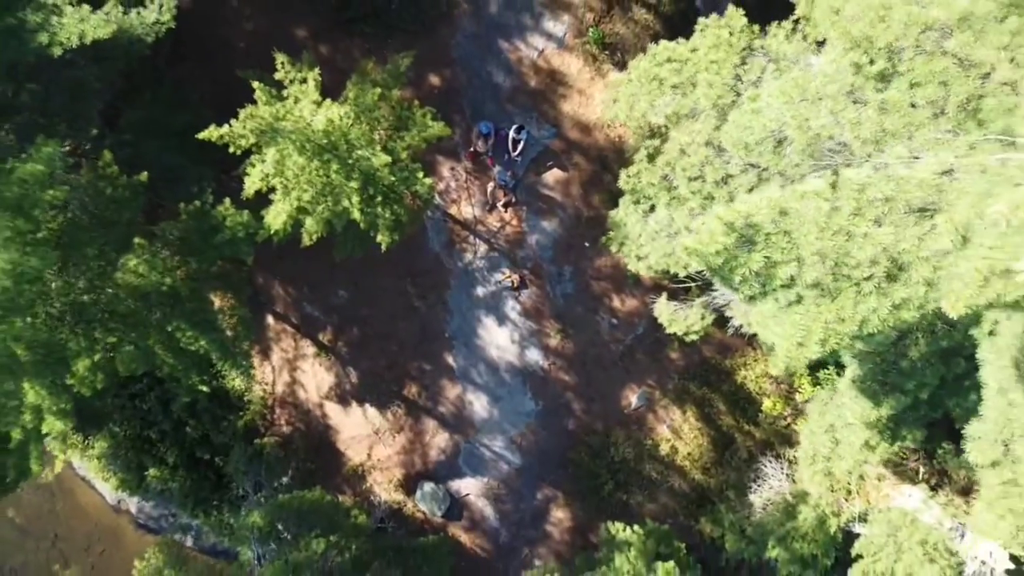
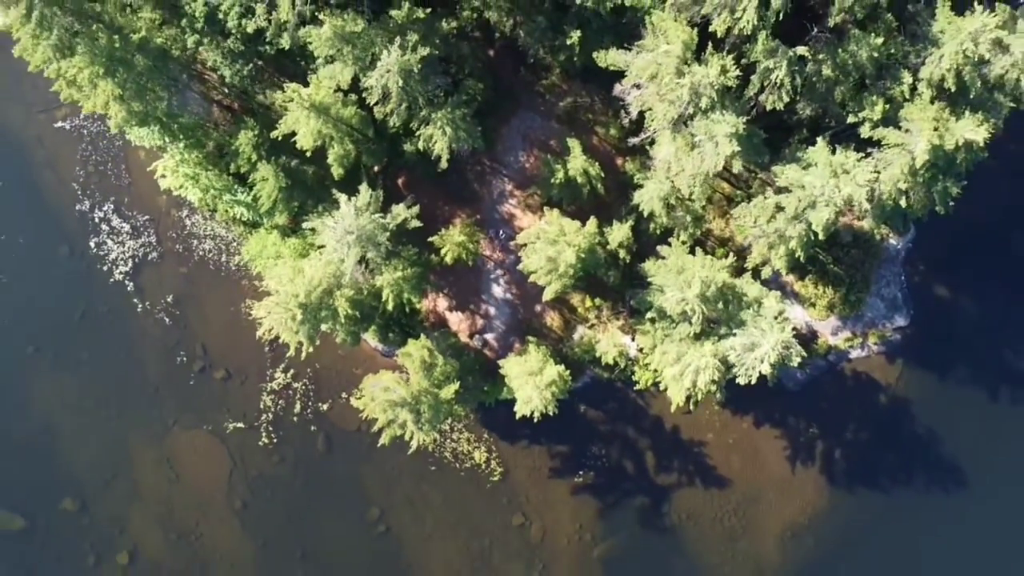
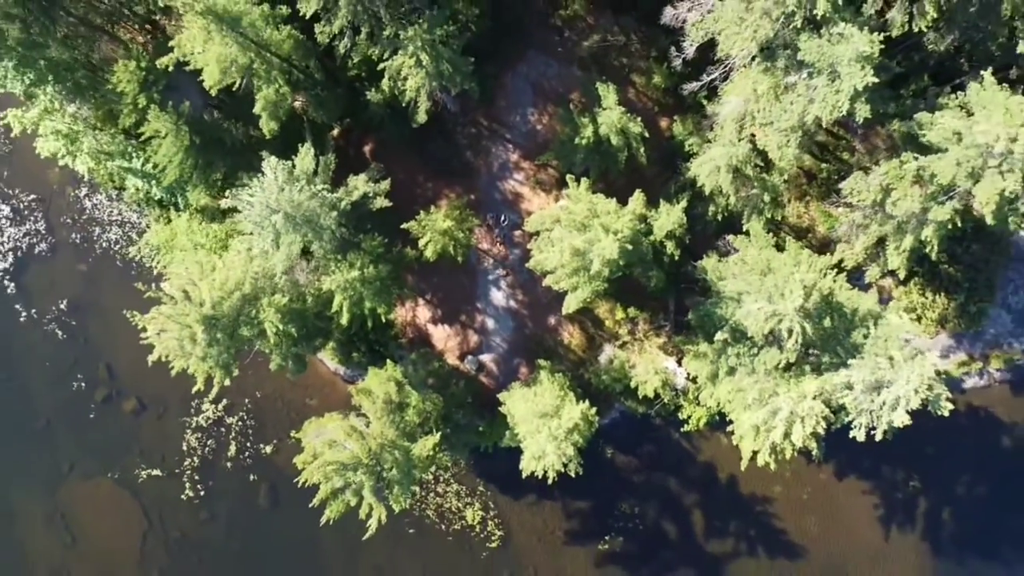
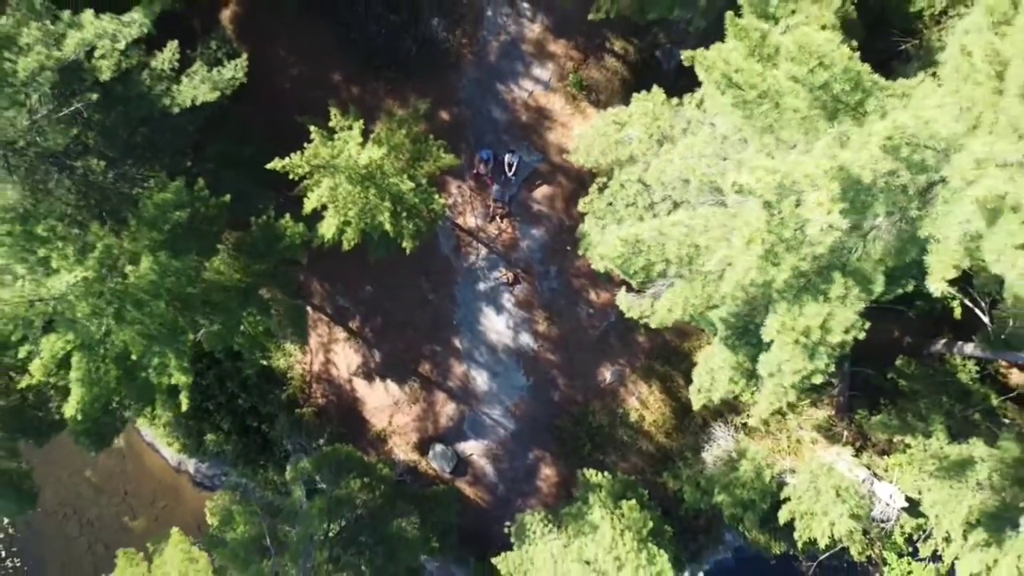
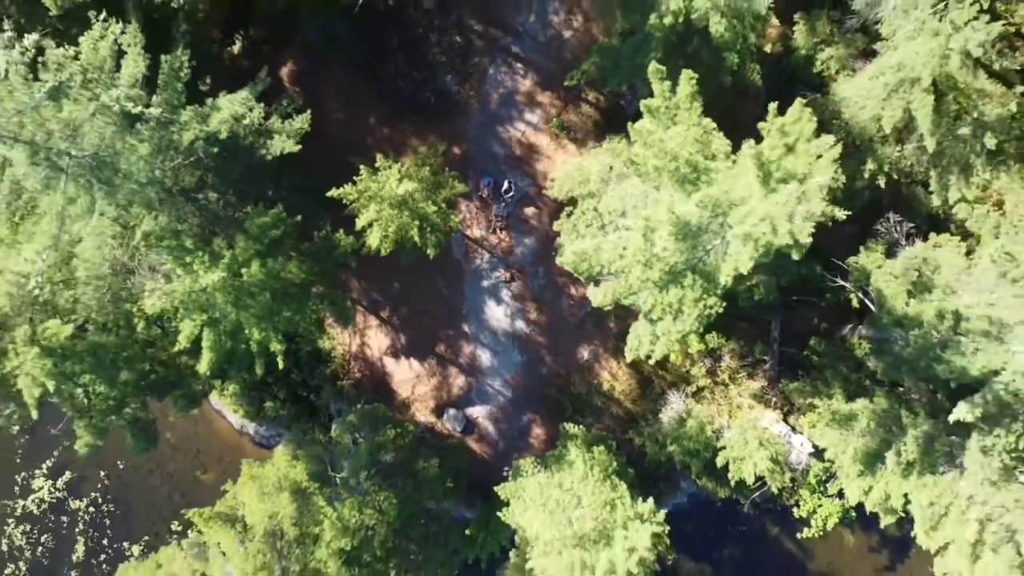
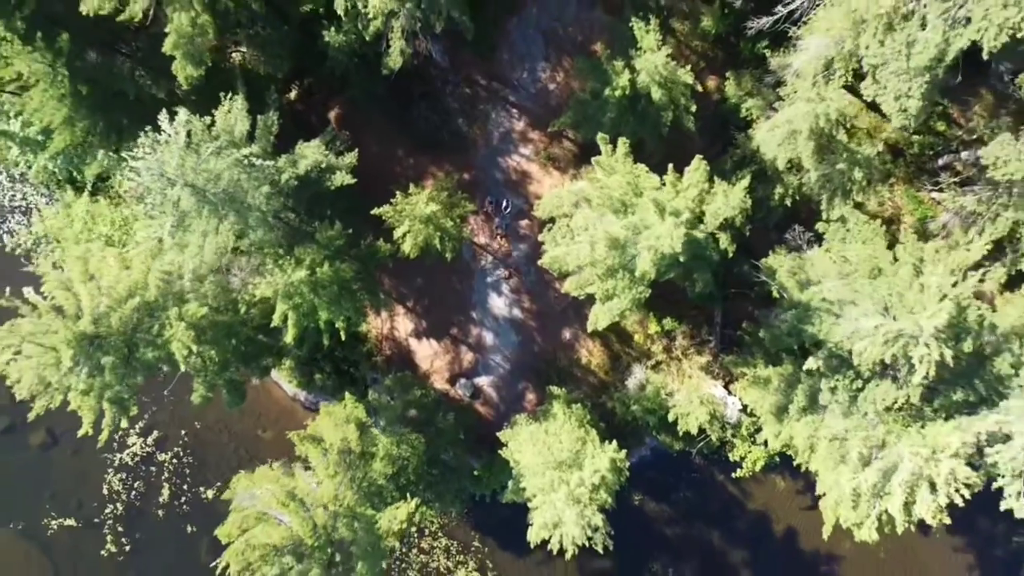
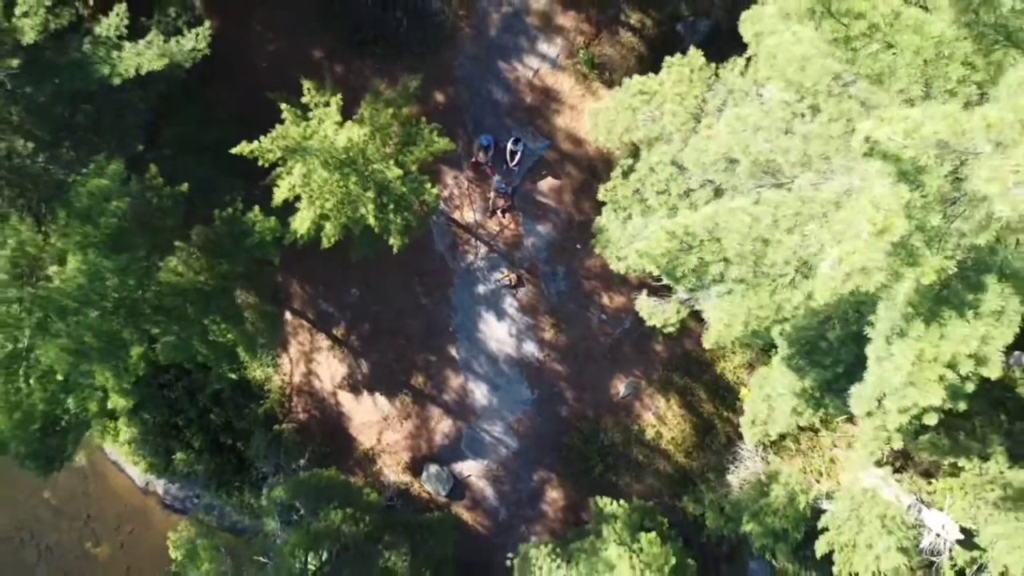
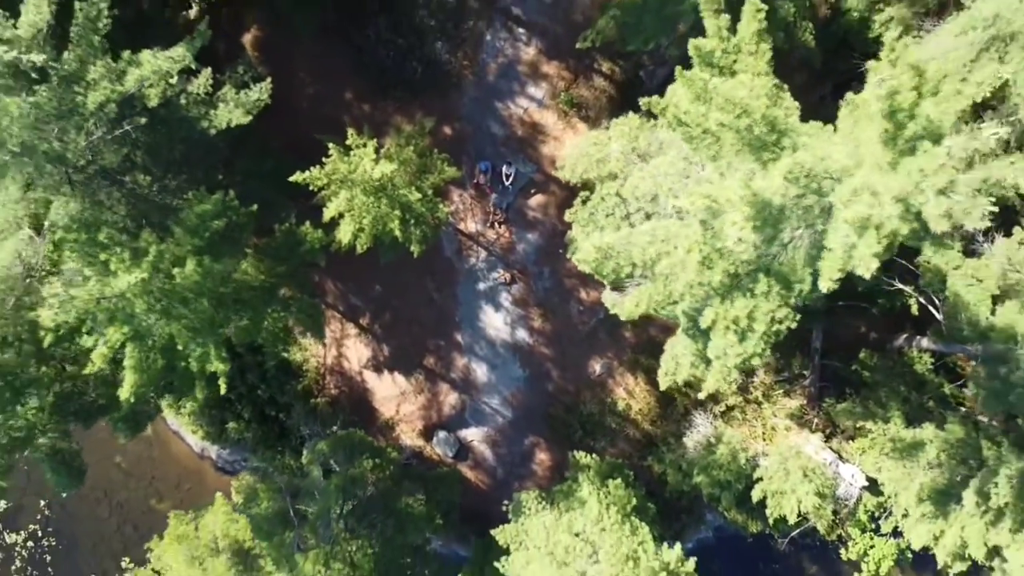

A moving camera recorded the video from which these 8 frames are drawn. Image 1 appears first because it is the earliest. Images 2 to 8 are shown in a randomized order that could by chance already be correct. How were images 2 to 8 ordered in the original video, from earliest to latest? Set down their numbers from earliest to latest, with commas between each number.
7, 4, 8, 5, 6, 3, 2
